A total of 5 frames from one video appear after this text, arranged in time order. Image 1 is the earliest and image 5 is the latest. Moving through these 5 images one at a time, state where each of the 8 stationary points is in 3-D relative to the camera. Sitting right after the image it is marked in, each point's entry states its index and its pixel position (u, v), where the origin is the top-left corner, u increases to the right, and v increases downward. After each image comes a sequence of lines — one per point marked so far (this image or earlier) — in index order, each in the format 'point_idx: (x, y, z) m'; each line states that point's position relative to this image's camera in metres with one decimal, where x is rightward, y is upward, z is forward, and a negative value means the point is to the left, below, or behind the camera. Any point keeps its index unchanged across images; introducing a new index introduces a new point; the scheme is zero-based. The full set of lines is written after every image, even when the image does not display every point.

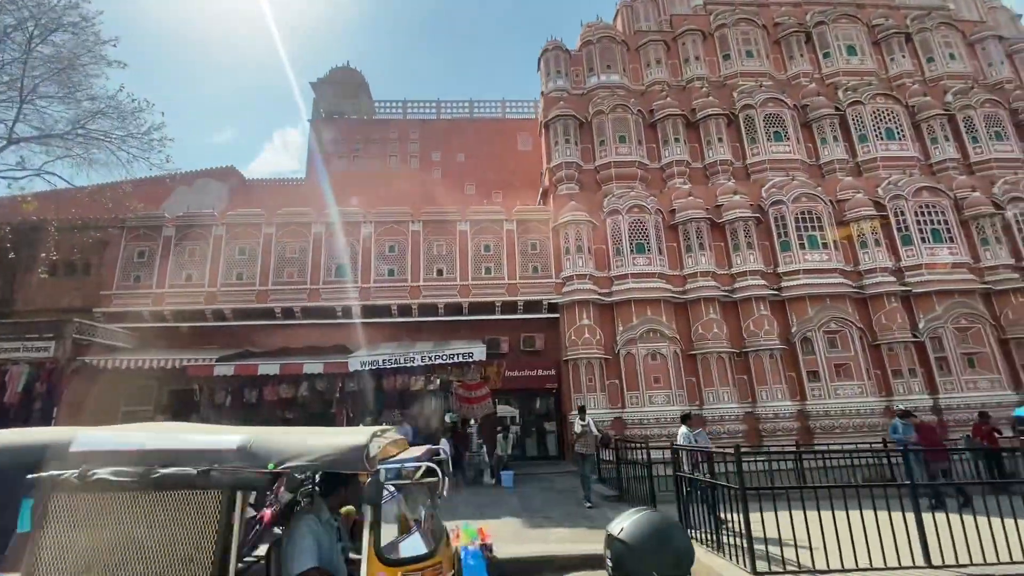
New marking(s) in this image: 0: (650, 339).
0: (+4.4, -1.6, +15.6) m
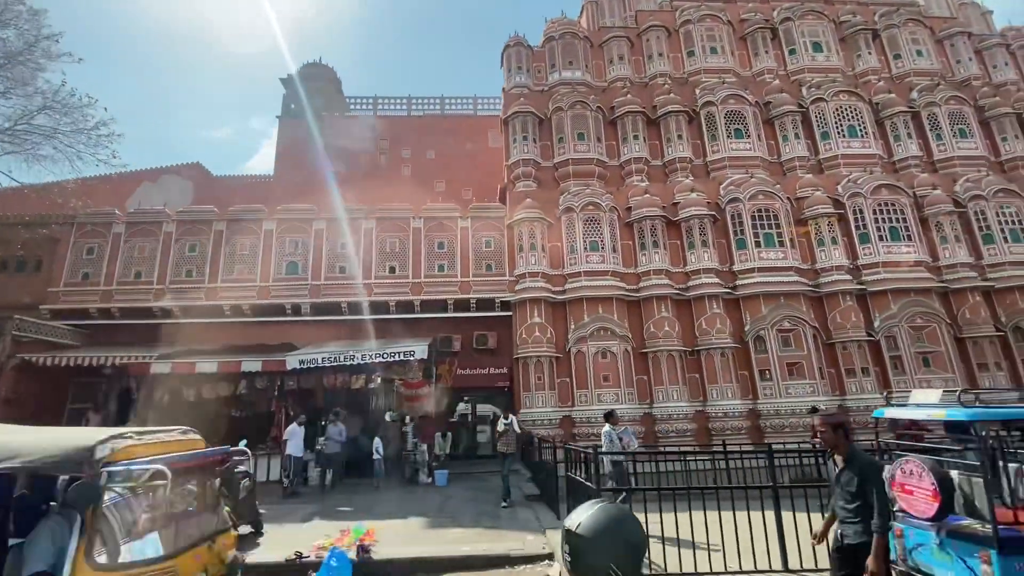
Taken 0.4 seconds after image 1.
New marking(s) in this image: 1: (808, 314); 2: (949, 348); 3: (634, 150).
0: (+2.8, -1.6, +15.5) m
1: (+9.8, -0.9, +16.1) m
2: (+14.6, -2.0, +16.1) m
3: (+4.6, +5.2, +18.3) m
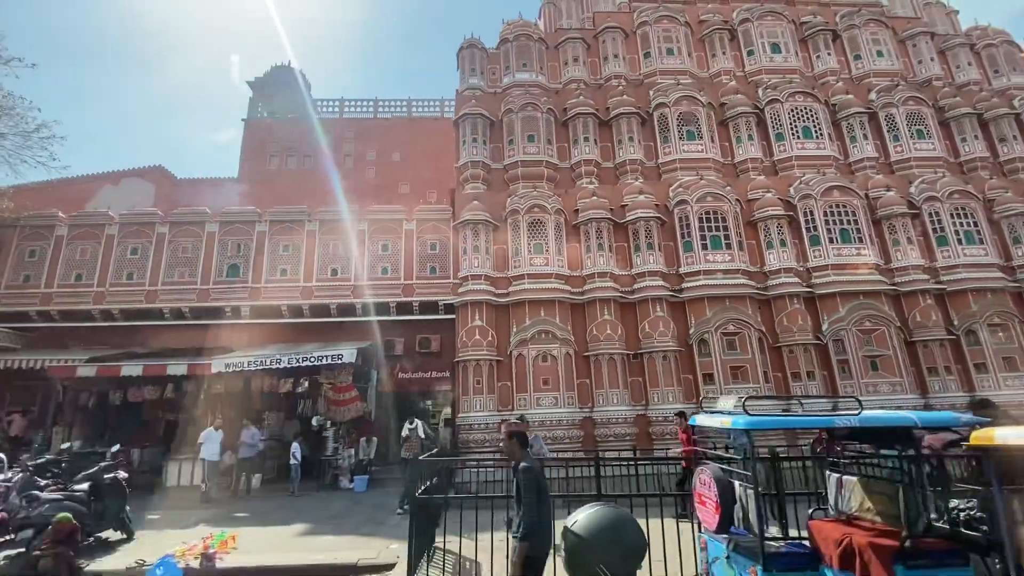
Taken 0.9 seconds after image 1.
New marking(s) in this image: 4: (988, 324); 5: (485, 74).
0: (+0.9, -1.7, +15.4) m
1: (+7.9, -0.9, +15.9) m
2: (+12.7, -2.1, +15.9) m
3: (+2.7, +5.1, +18.2) m
4: (+16.1, -1.2, +16.4) m
5: (-1.1, +8.8, +19.8) m
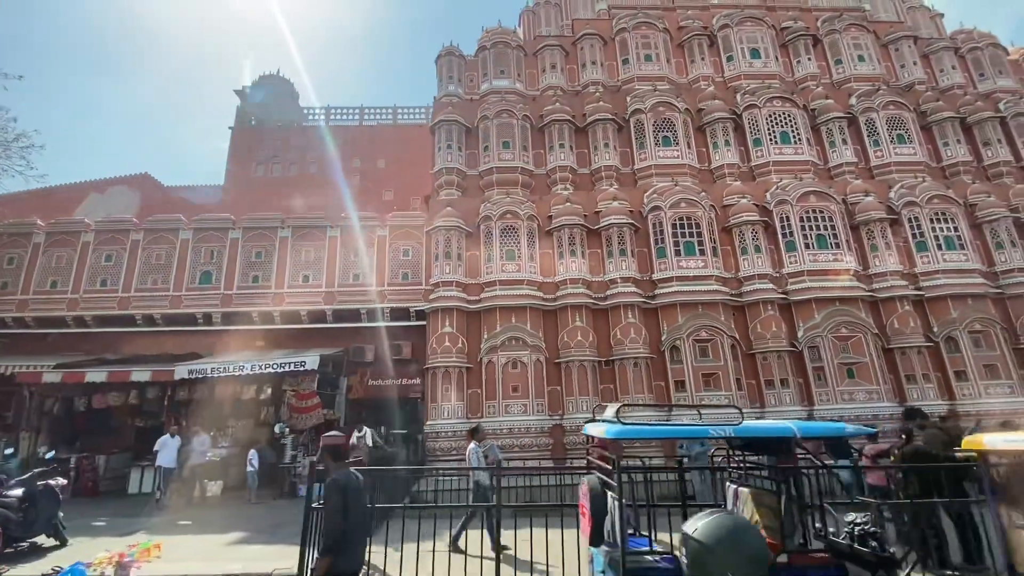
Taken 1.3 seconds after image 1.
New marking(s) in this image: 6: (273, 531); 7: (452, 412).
0: (0.0, -1.9, +15.3) m
1: (+7.0, -1.2, +15.7) m
2: (+11.7, -2.3, +15.6) m
3: (+1.8, +4.9, +18.1) m
4: (+15.2, -1.4, +16.1) m
5: (-2.0, +8.5, +19.9) m
6: (-4.2, -4.3, +8.6) m
7: (-1.8, -3.8, +14.7) m
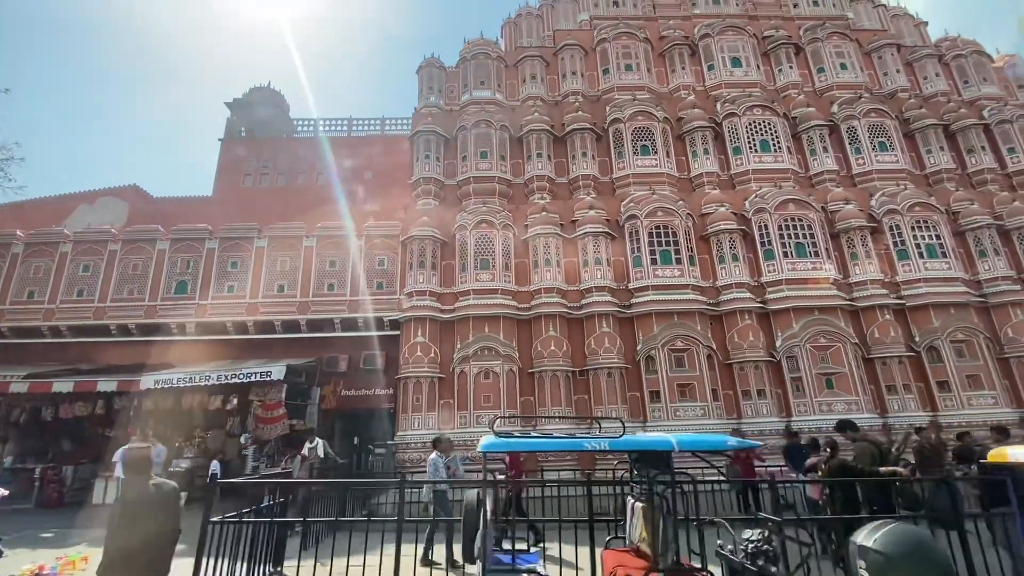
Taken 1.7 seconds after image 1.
0: (-0.9, -2.2, +15.2) m
1: (+6.1, -1.4, +15.5) m
2: (+10.9, -2.6, +15.4) m
3: (+1.0, +4.5, +18.1) m
4: (+14.3, -1.7, +15.8) m
5: (-2.8, +8.1, +20.0) m
6: (-5.1, -4.5, +8.5) m
7: (-2.7, -4.0, +14.5) m
